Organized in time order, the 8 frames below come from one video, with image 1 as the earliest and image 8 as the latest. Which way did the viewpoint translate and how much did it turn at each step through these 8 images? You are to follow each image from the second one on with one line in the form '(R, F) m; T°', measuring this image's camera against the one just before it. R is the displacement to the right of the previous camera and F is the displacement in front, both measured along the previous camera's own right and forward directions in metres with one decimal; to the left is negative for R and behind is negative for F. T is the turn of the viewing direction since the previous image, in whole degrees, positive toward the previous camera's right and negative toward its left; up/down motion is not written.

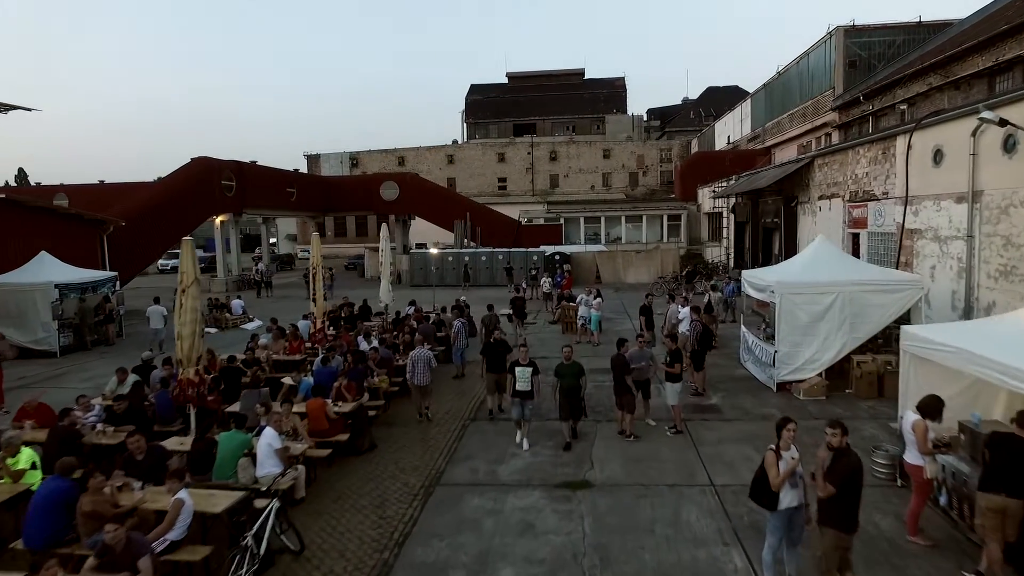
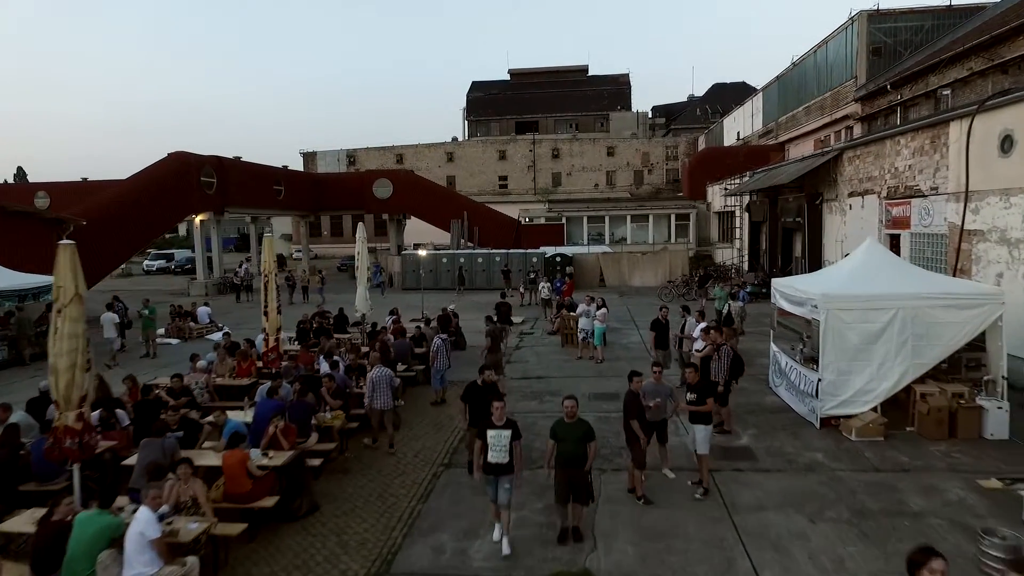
(+0.3, +2.2) m; 0°
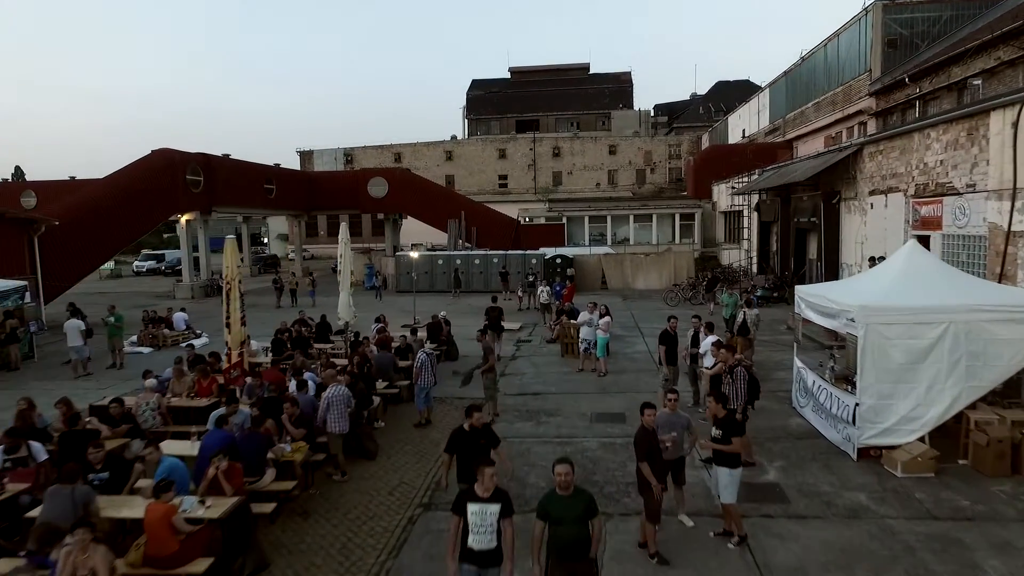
(+0.1, +1.3) m; 0°
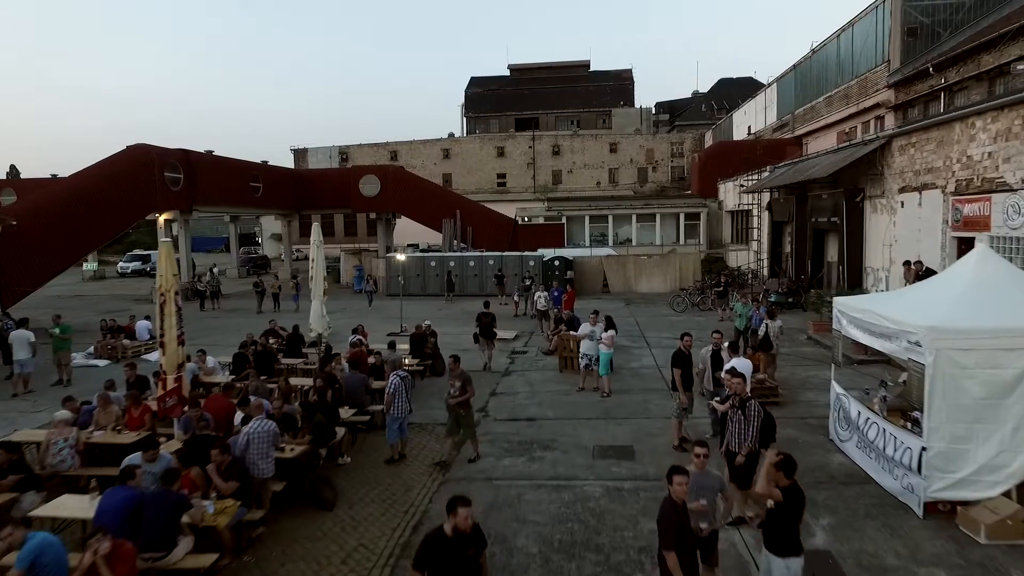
(+0.2, +1.7) m; 0°
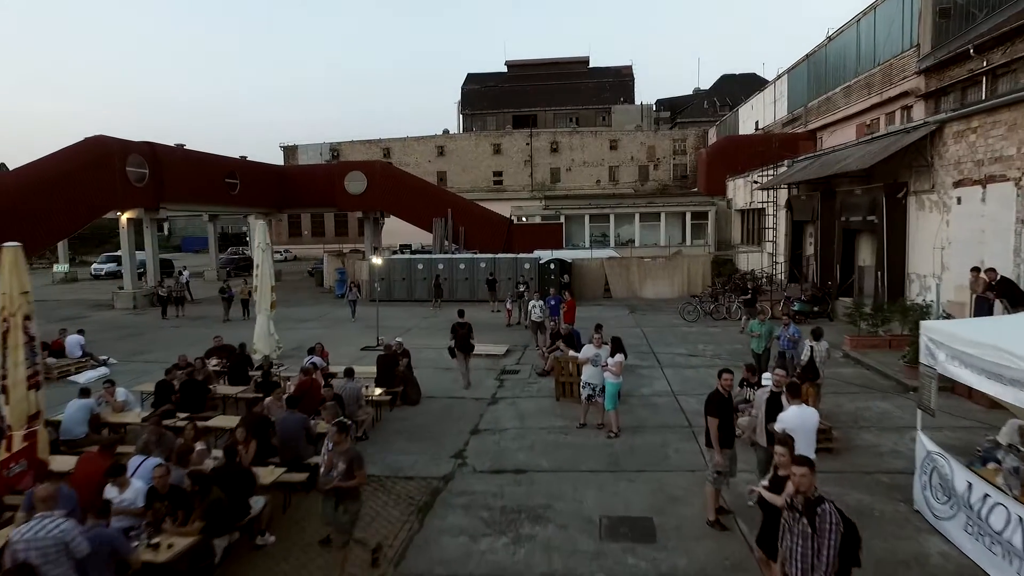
(+0.2, +2.4) m; 0°
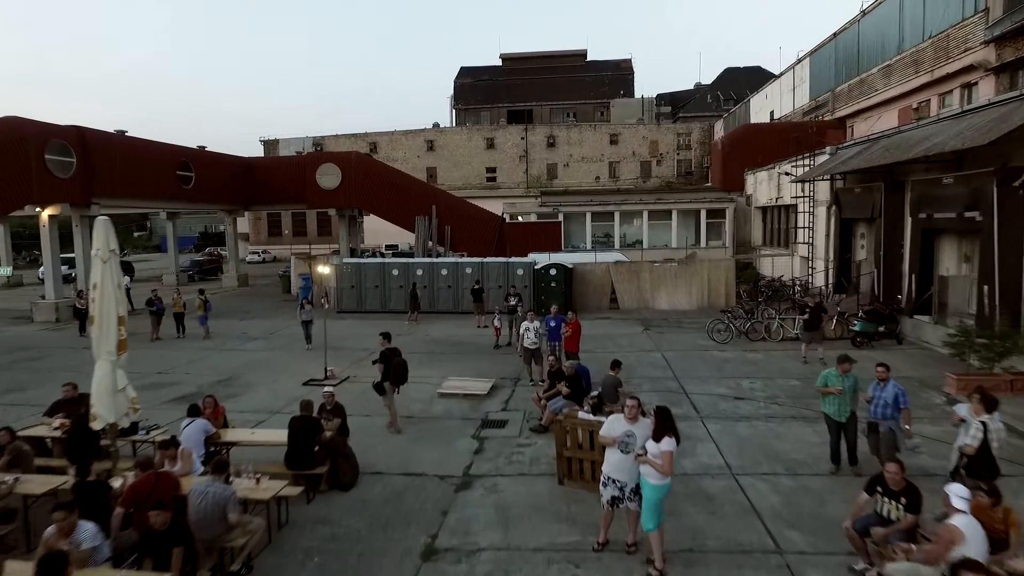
(+0.2, +4.1) m; 0°
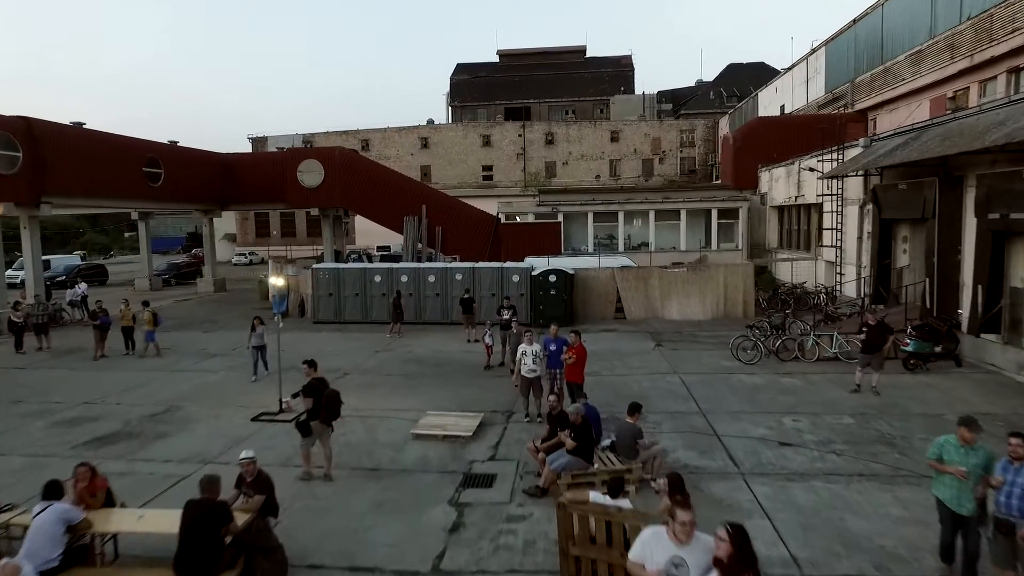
(+0.1, +2.4) m; 0°
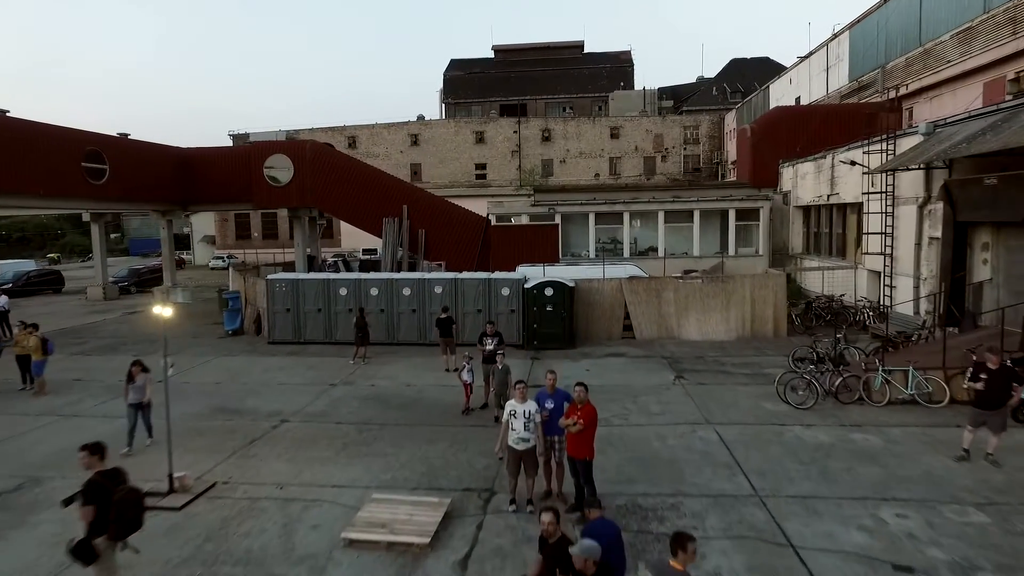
(+0.2, +3.3) m; 0°
